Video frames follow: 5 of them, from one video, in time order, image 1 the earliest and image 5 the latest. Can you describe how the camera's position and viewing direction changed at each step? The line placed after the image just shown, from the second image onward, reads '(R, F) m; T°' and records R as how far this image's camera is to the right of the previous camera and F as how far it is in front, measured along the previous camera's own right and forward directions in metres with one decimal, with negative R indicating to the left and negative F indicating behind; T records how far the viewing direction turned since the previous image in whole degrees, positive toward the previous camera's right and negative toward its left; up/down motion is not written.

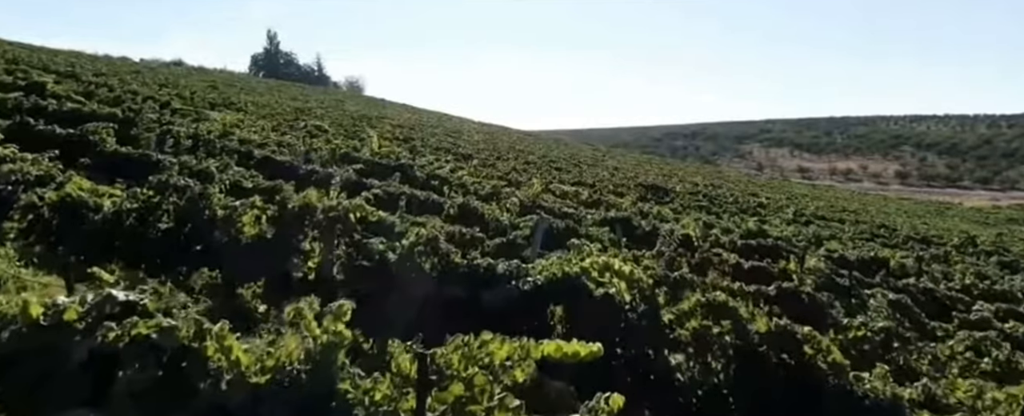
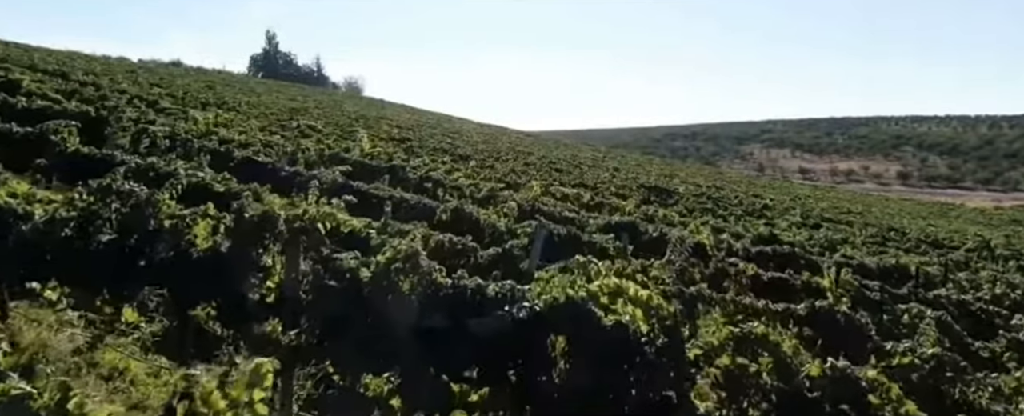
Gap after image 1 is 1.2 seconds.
(+0.1, +1.1) m; 0°
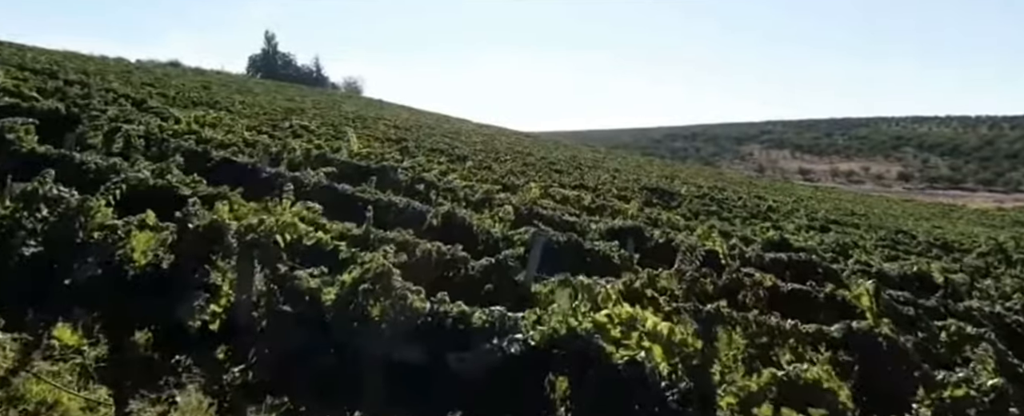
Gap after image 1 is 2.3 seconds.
(+0.1, +1.0) m; 0°
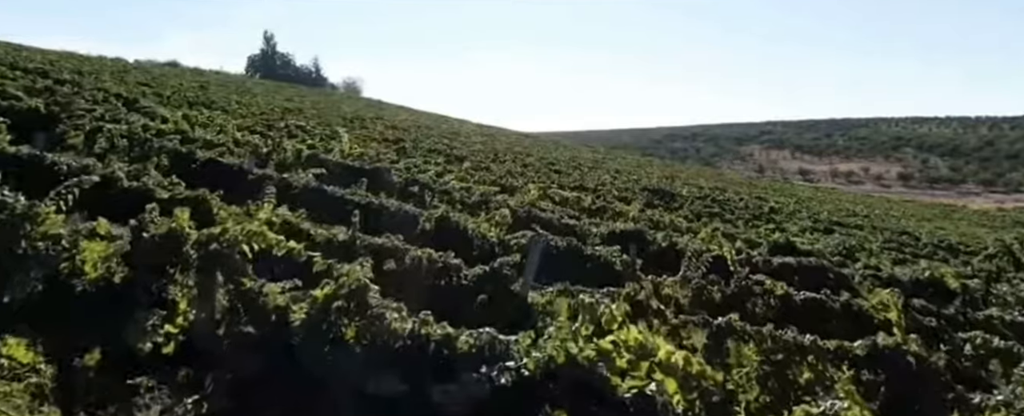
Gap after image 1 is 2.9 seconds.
(+0.1, +0.6) m; 0°
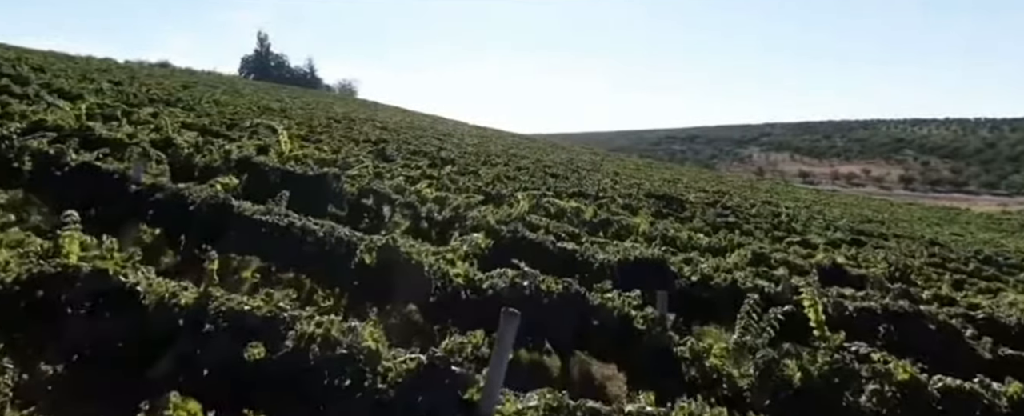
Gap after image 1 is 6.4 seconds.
(+0.3, +3.8) m; 0°
